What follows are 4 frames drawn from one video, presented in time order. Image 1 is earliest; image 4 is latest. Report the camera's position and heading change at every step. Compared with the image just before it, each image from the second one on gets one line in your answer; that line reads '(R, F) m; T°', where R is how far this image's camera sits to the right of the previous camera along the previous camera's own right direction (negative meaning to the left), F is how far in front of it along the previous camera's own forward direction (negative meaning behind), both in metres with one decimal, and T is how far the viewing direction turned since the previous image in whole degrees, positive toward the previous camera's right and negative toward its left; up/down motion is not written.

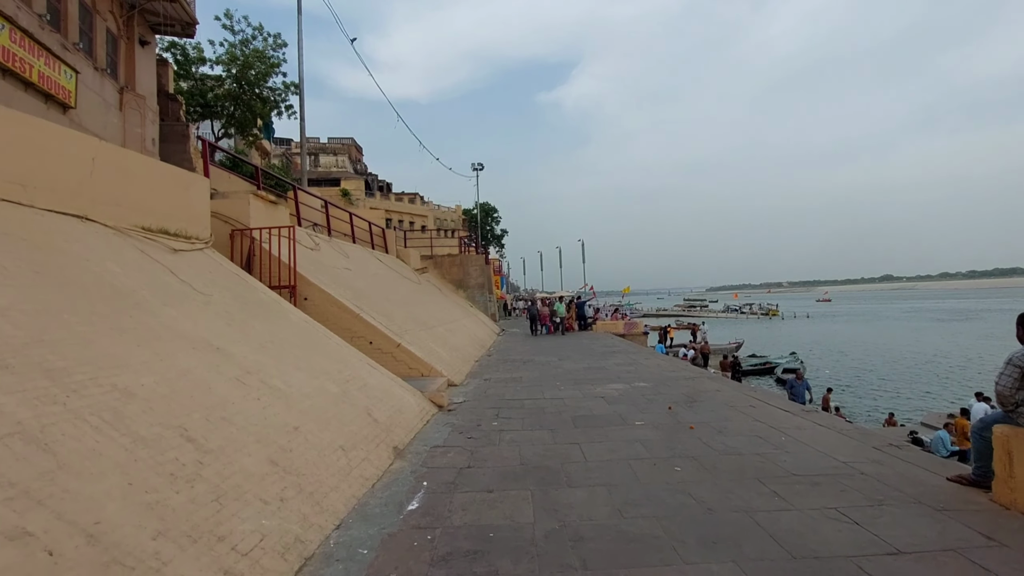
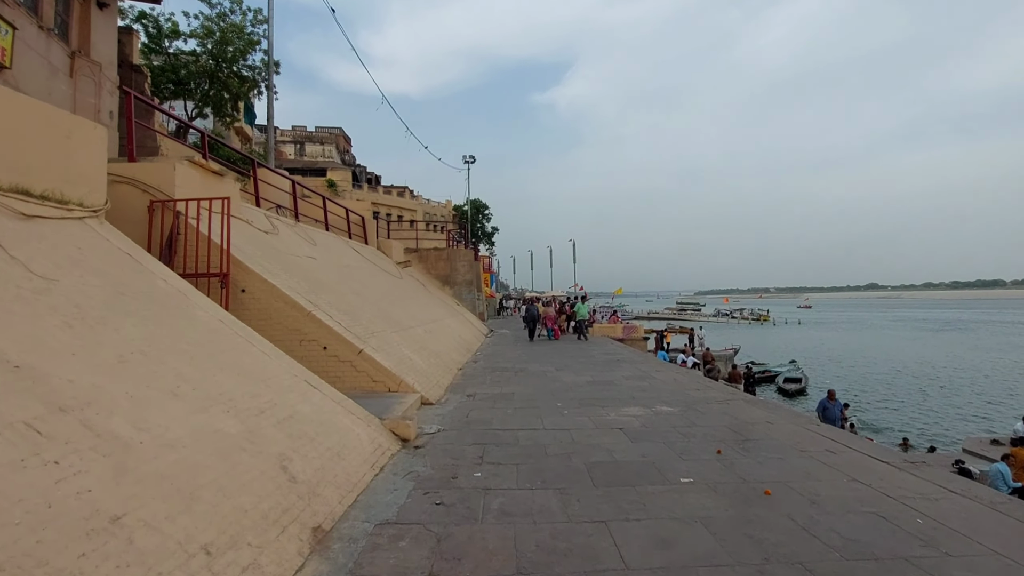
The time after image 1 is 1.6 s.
(0.0, +1.8) m; +1°
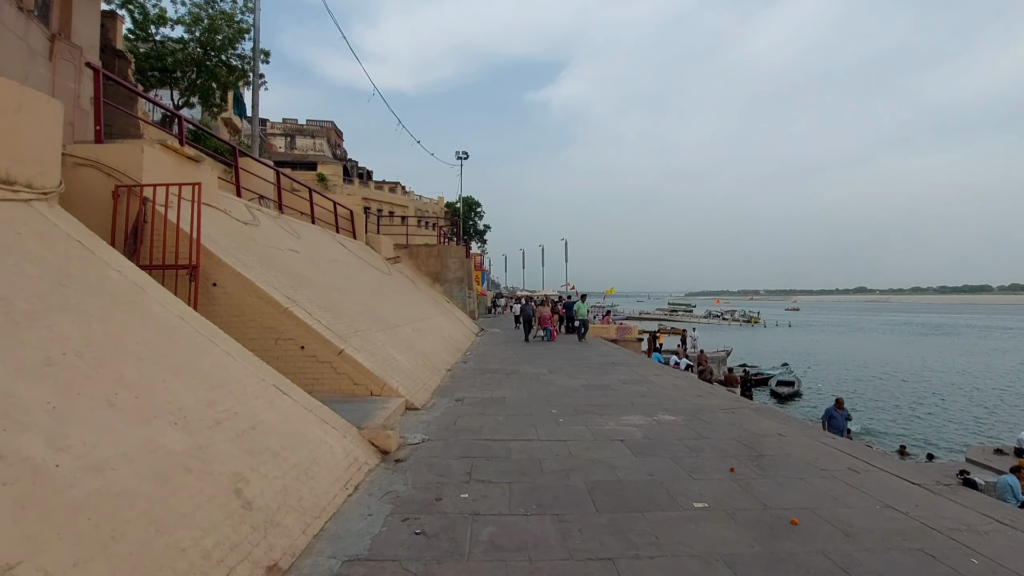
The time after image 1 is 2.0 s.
(0.0, +0.5) m; +1°
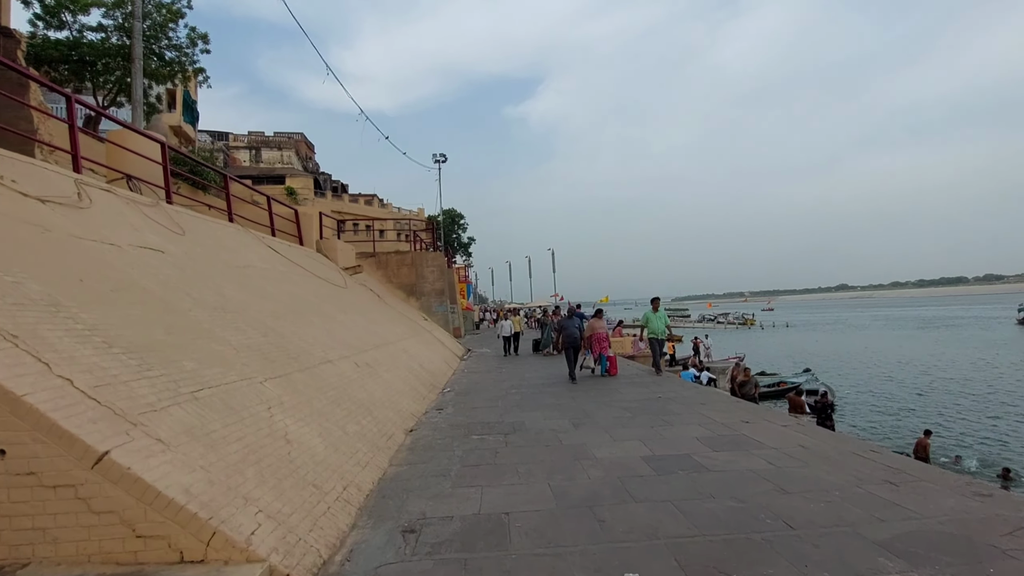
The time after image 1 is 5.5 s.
(-0.1, +3.8) m; +1°
